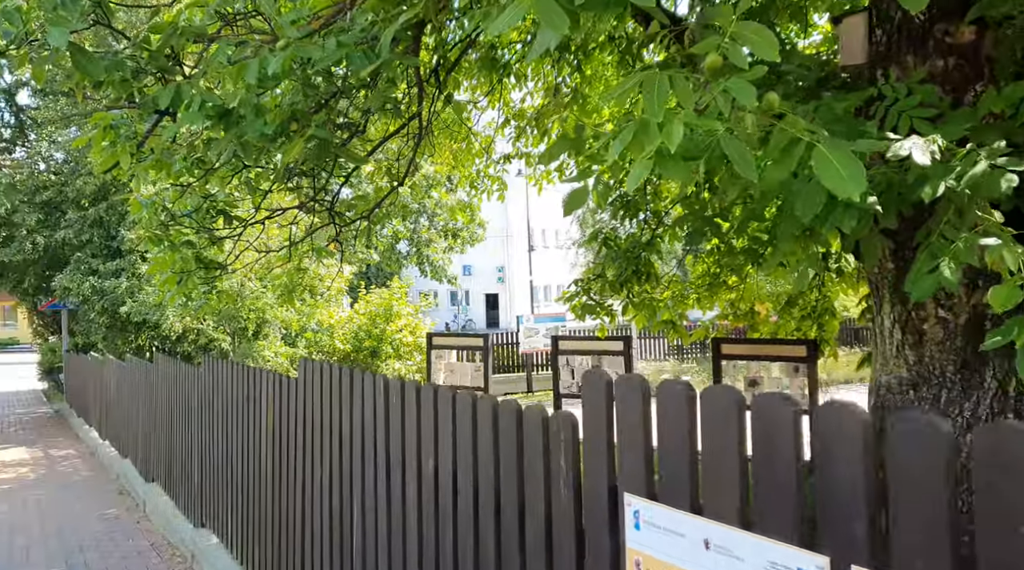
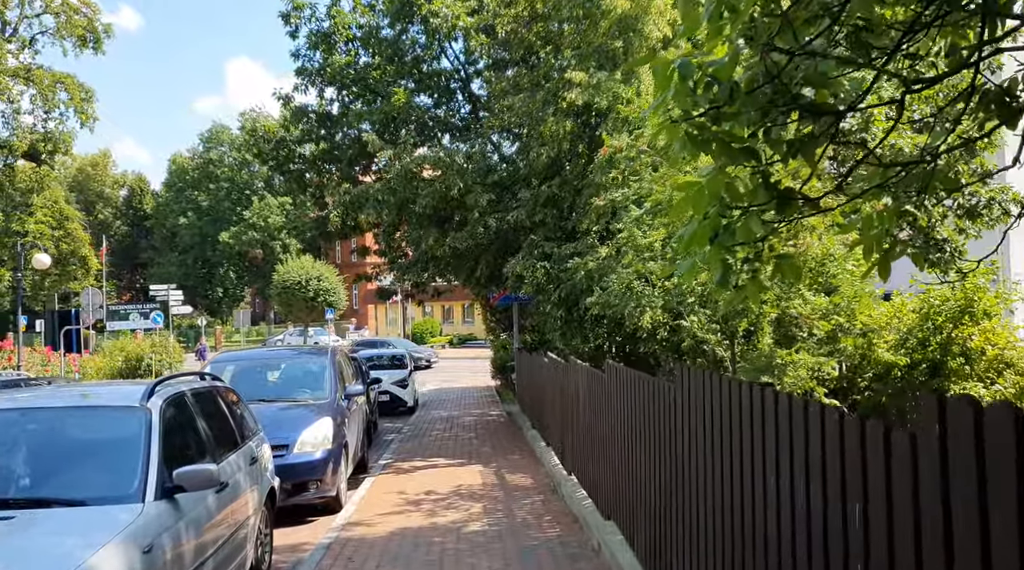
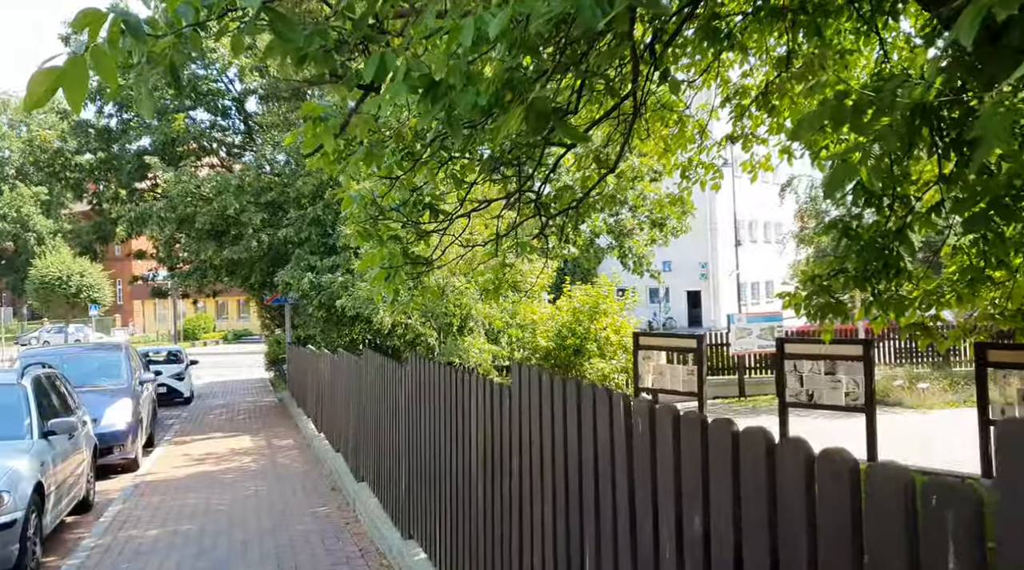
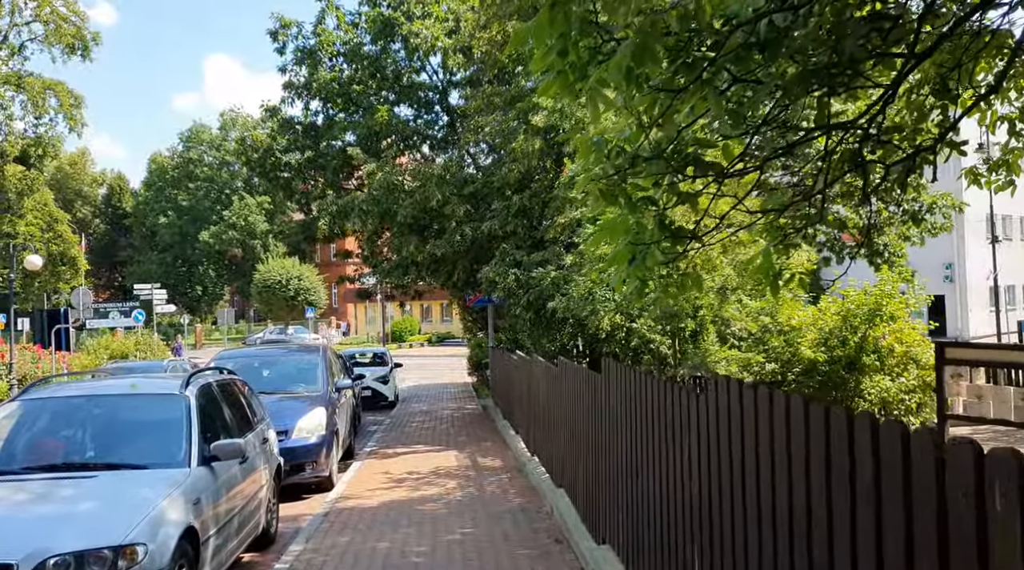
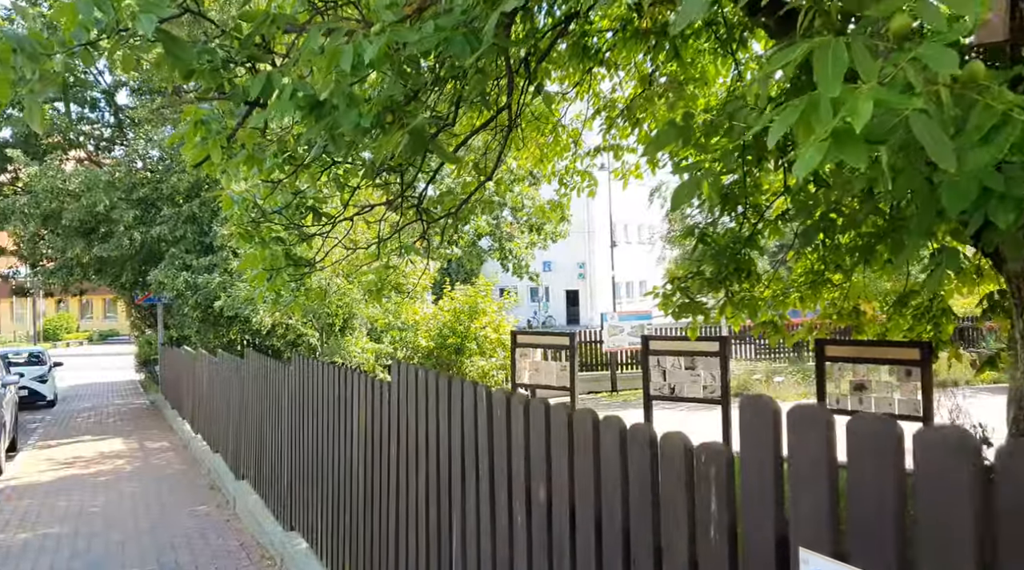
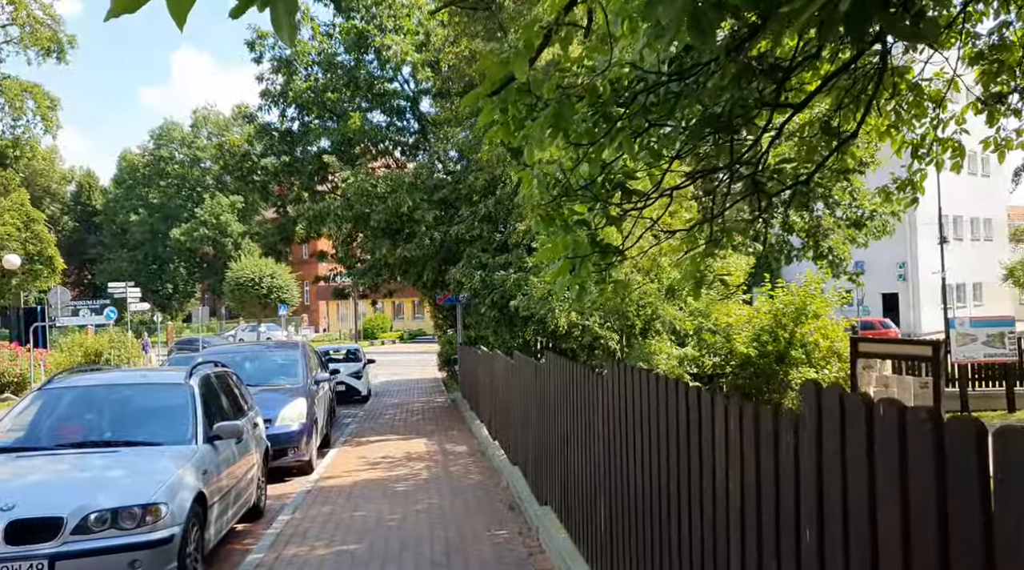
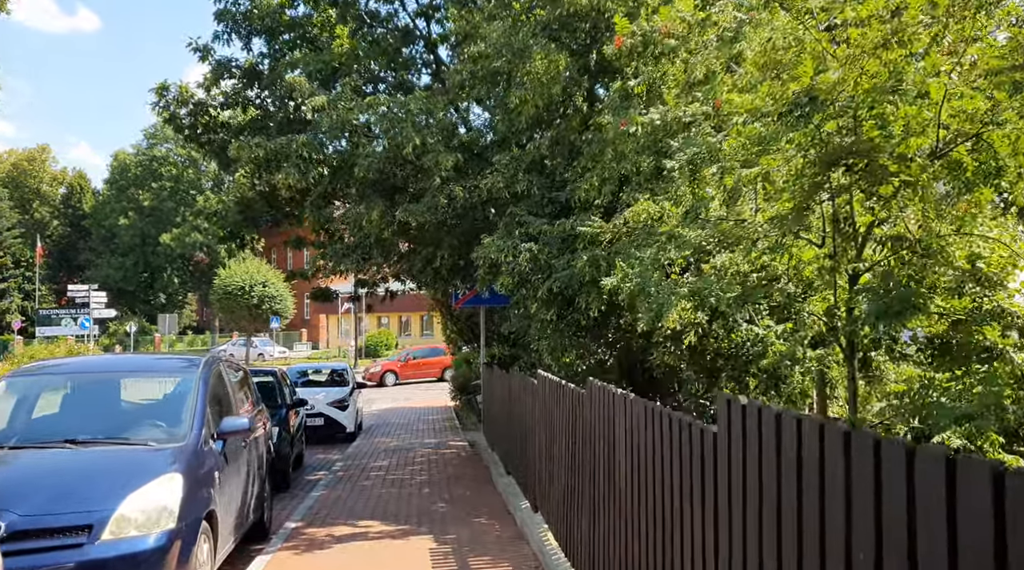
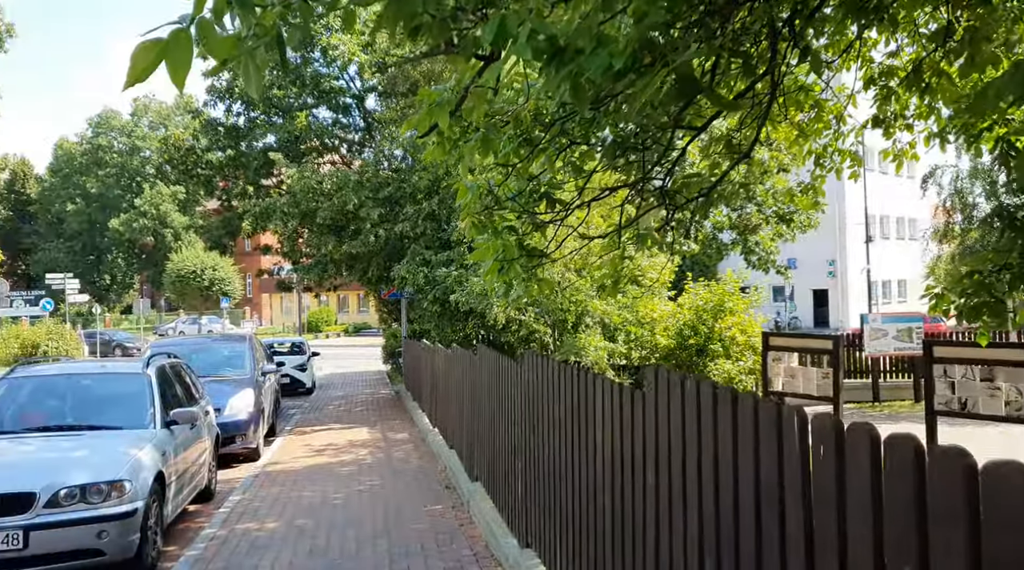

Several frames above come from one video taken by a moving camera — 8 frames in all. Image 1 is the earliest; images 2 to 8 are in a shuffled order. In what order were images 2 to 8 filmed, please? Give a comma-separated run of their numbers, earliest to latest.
5, 3, 8, 6, 4, 2, 7
